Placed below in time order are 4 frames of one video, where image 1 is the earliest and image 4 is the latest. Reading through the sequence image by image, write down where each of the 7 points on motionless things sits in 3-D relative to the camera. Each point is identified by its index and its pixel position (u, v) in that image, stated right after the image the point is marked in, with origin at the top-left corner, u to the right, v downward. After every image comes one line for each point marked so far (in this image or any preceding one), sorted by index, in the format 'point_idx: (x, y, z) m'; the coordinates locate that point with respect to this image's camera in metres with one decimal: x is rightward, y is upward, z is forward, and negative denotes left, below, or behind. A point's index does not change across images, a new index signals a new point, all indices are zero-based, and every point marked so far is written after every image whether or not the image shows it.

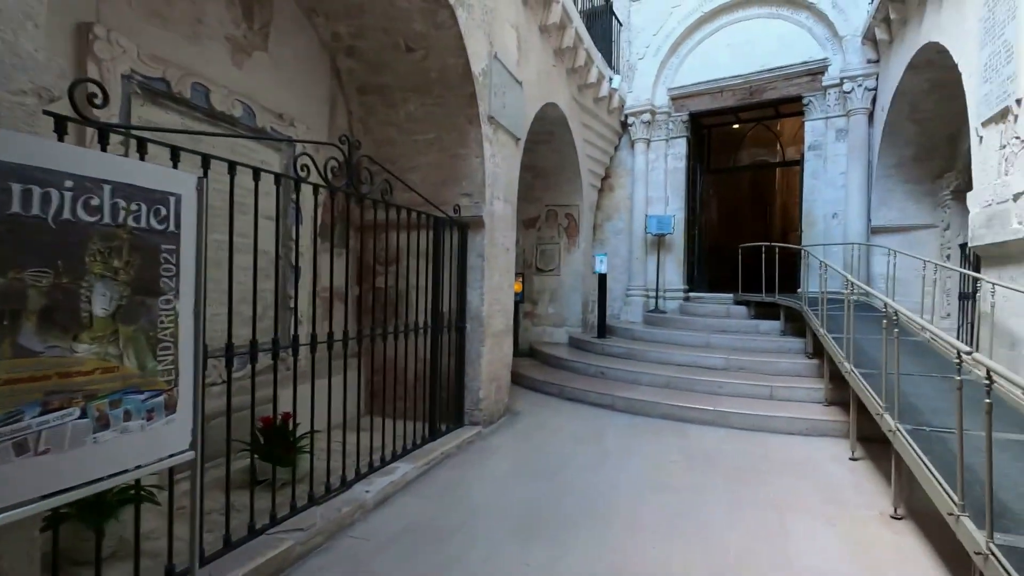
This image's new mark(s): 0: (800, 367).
0: (+2.5, -0.7, +4.8) m
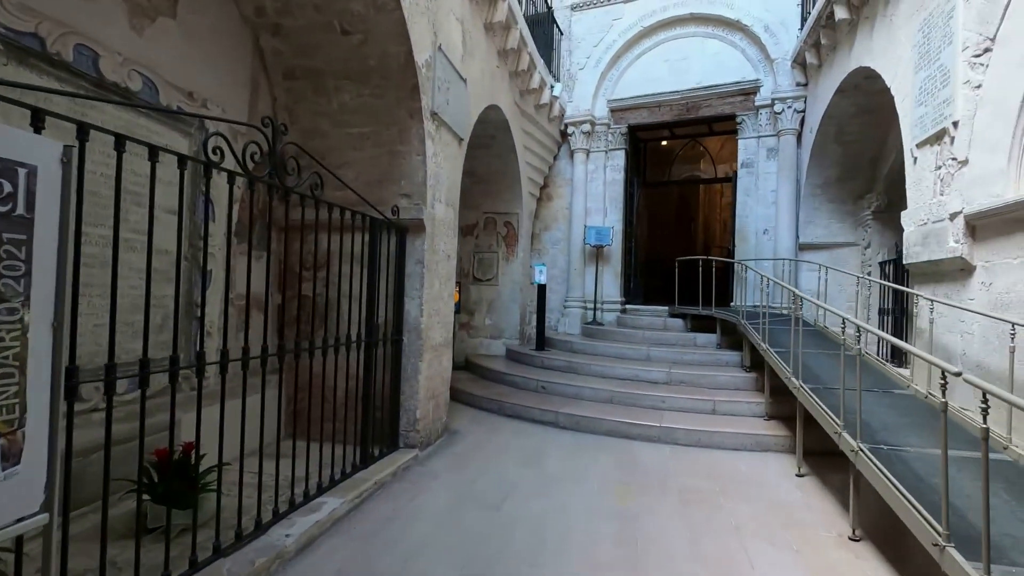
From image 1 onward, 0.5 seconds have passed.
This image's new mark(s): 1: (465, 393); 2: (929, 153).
0: (+2.0, -0.8, +4.8) m
1: (-0.4, -1.0, +5.1) m
2: (+2.6, +0.8, +3.3) m
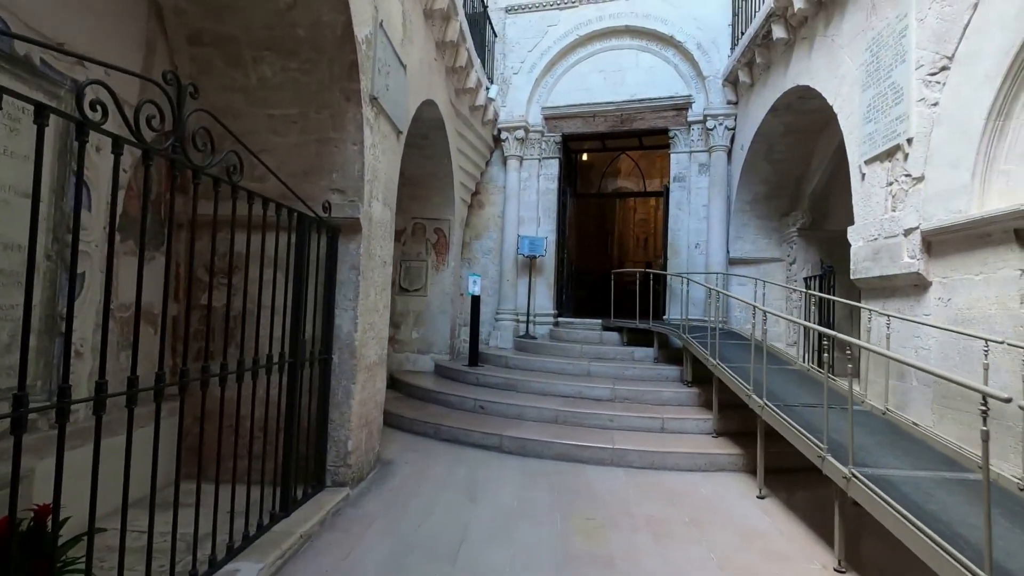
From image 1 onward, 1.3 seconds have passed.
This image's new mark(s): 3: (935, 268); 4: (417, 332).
0: (+1.5, -0.9, +4.7) m
1: (-1.0, -1.1, +4.6) m
2: (+2.3, +0.7, +3.3) m
3: (+2.3, +0.1, +2.9) m
4: (-1.1, -0.5, +6.4) m
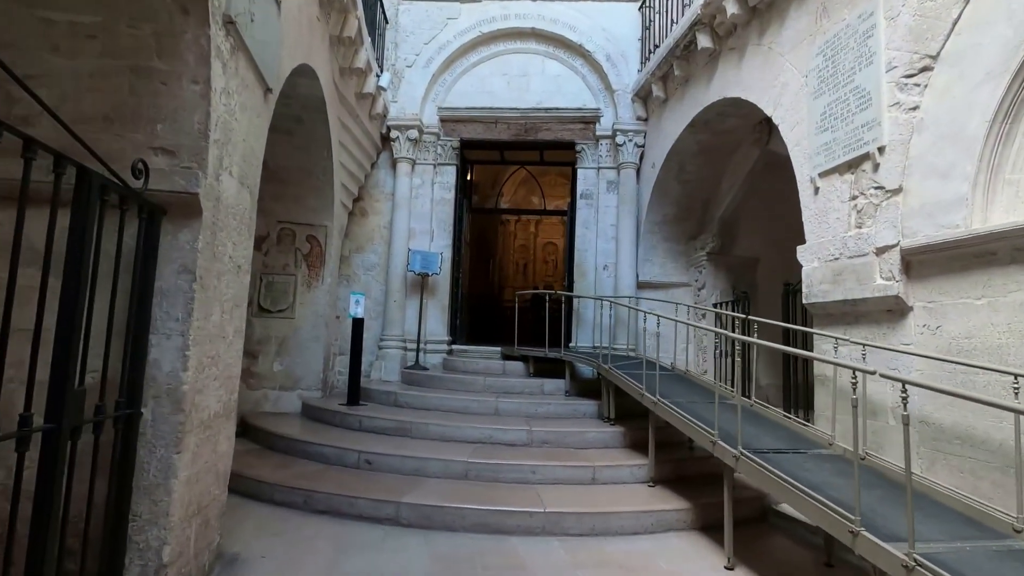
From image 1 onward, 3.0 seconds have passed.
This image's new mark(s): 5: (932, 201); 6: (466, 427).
0: (+0.7, -1.1, +4.0) m
1: (-1.7, -1.2, +3.4) m
2: (+1.8, +0.6, +3.0) m
3: (+1.9, 0.0, +2.6) m
4: (-2.2, -0.7, +5.1) m
5: (+1.9, +0.4, +2.5) m
6: (-0.3, -1.0, +4.0) m
